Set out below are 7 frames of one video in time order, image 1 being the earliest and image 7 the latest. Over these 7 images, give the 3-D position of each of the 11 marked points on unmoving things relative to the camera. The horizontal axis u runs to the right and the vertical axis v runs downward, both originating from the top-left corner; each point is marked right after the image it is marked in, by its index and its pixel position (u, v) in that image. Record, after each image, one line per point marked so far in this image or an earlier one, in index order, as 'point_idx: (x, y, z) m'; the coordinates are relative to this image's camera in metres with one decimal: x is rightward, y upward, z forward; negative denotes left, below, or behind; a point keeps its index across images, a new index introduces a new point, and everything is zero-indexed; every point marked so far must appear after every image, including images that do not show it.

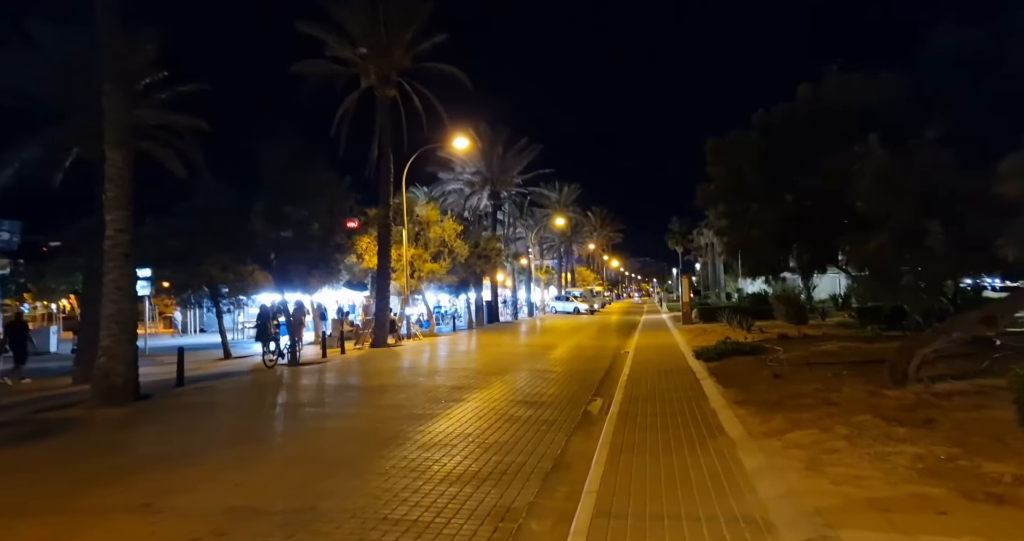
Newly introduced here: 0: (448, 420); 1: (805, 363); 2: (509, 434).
0: (-1.1, -2.6, +10.7) m
1: (+6.4, -2.0, +13.8) m
2: (0.0, -2.5, +9.8) m
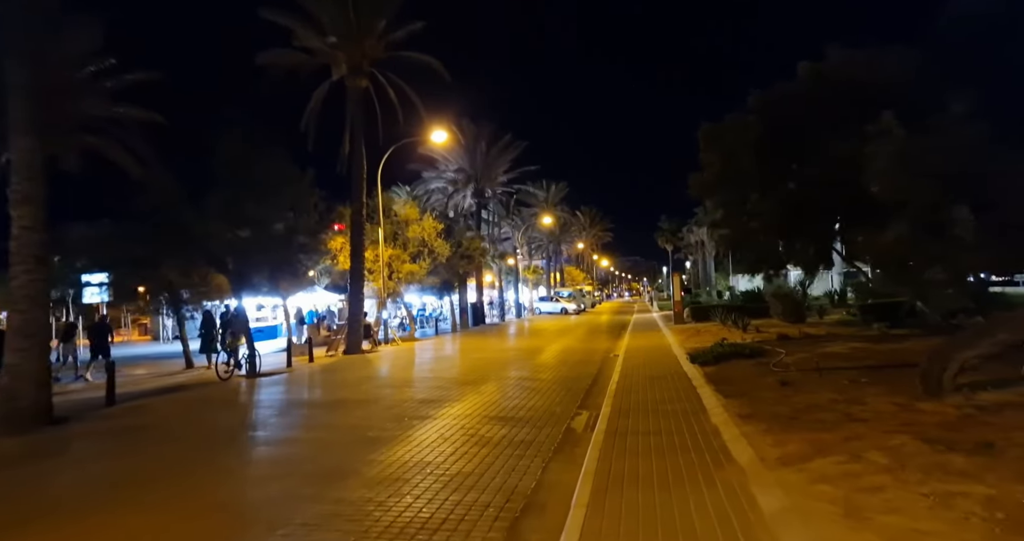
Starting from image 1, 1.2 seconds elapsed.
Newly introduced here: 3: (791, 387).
0: (-1.5, -2.5, +9.2) m
1: (+5.9, -1.9, +12.4) m
2: (-0.5, -2.5, +8.3) m
3: (+4.9, -2.0, +11.0) m
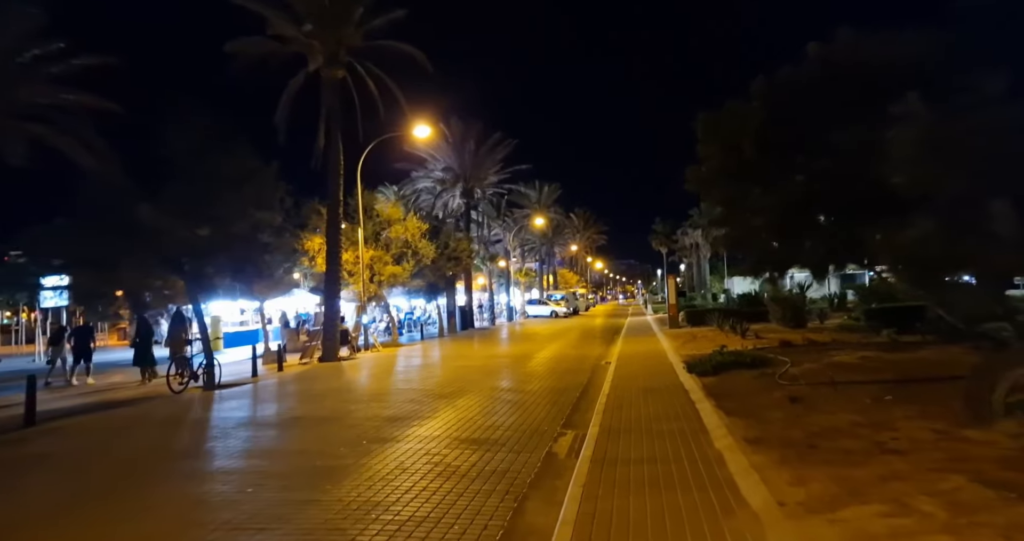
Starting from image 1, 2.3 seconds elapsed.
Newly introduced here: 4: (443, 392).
0: (-1.9, -2.6, +7.8) m
1: (+5.5, -1.9, +11.0) m
2: (-0.8, -2.5, +6.9) m
3: (+4.5, -2.0, +9.6) m
4: (-1.7, -3.0, +15.4) m
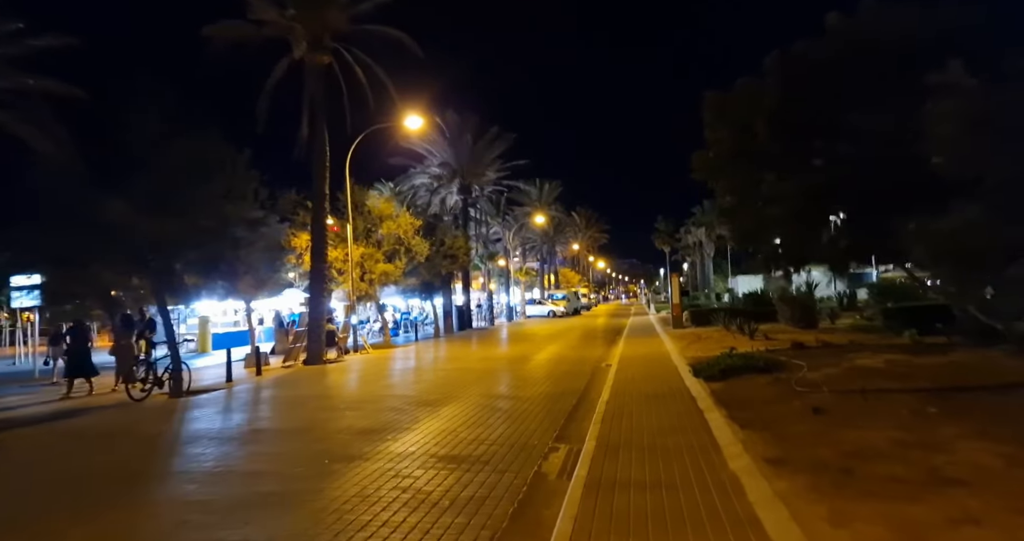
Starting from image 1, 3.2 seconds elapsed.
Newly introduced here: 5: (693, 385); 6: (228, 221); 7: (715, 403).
0: (-2.1, -2.5, +6.6) m
1: (+5.3, -1.8, +9.8) m
2: (-1.1, -2.4, +5.7) m
3: (+4.2, -1.9, +8.4) m
4: (-1.9, -2.9, +14.2) m
5: (+4.0, -2.5, +13.8) m
6: (-7.5, +1.3, +16.7) m
7: (+3.6, -2.4, +11.3) m
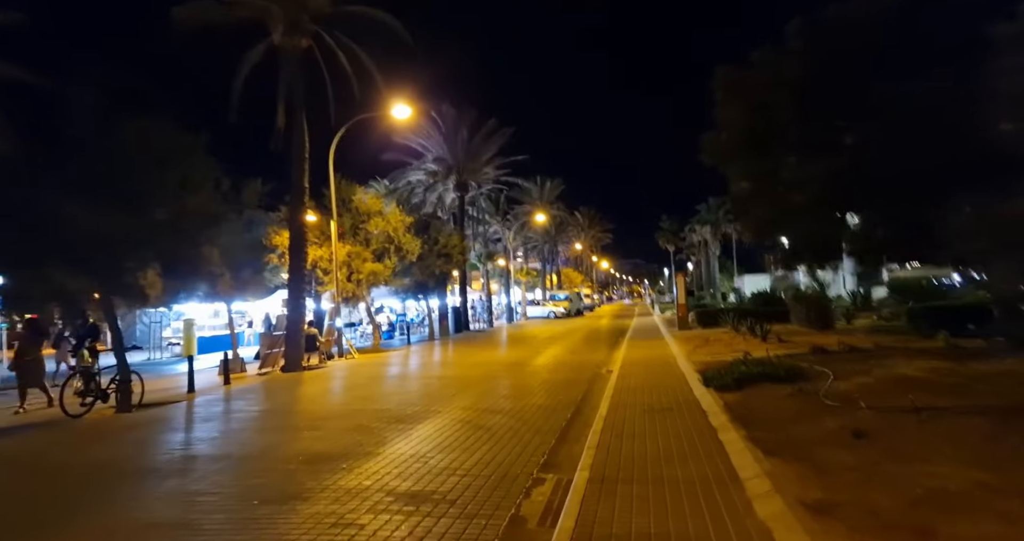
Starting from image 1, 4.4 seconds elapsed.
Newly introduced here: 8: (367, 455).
0: (-2.4, -2.4, +5.1) m
1: (+5.0, -1.8, +8.2) m
2: (-1.4, -2.4, +4.1) m
3: (+4.0, -1.9, +6.8) m
4: (-2.1, -2.8, +12.7) m
5: (+3.7, -2.4, +12.2) m
6: (-7.8, +1.3, +15.2) m
7: (+3.4, -2.3, +9.7) m
8: (-2.0, -2.6, +8.9) m
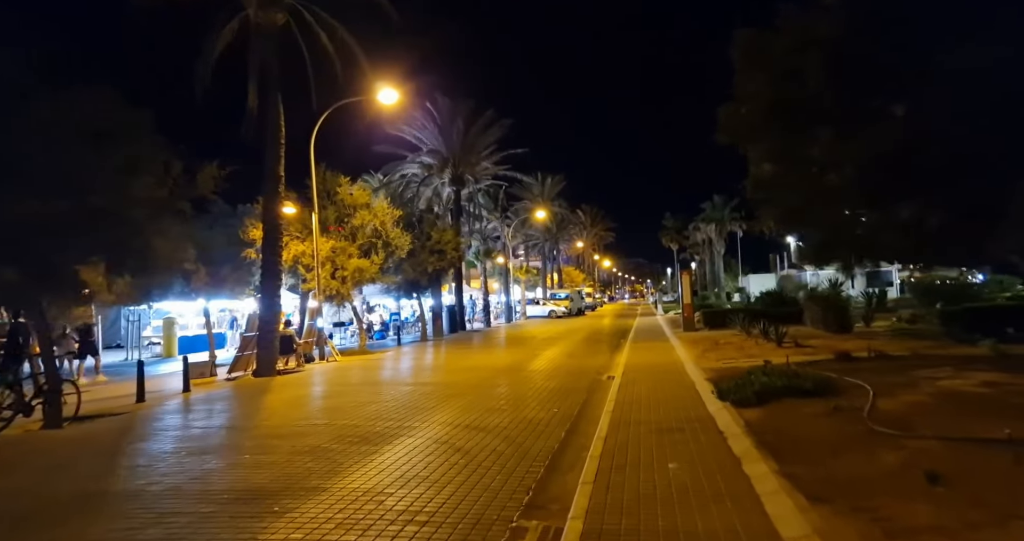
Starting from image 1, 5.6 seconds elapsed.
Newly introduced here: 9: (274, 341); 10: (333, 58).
0: (-2.7, -2.3, +3.4) m
1: (+4.8, -1.7, +6.5) m
2: (-1.6, -2.3, +2.5) m
3: (+3.7, -1.8, +5.1) m
4: (-2.4, -2.8, +11.0) m
5: (+3.5, -2.4, +10.6) m
6: (-8.0, +1.4, +13.6) m
7: (+3.1, -2.2, +8.0) m
8: (-2.3, -2.5, +7.3) m
9: (-7.1, -2.1, +18.9) m
10: (-5.7, +6.7, +19.9) m
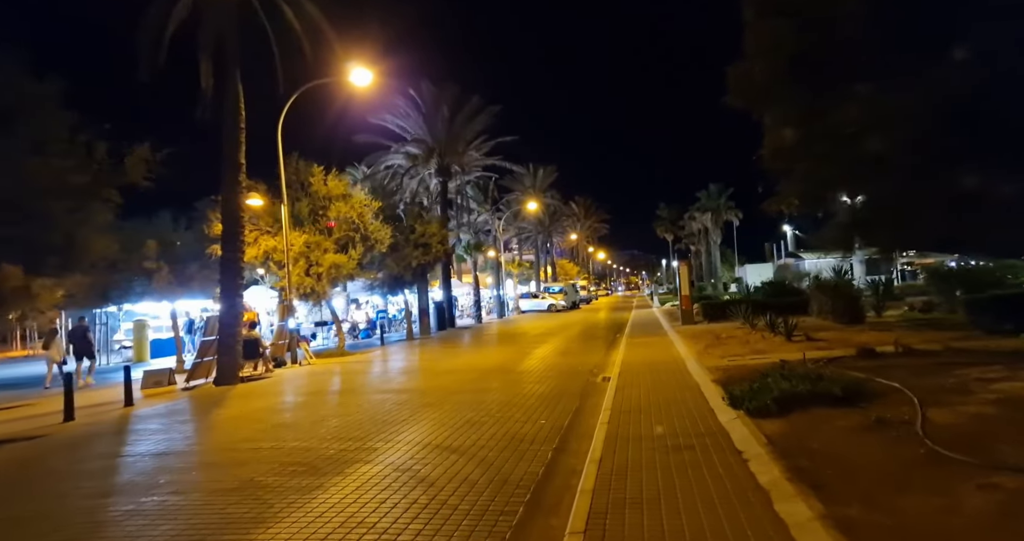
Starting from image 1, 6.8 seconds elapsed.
0: (-2.9, -2.3, +1.8) m
1: (+4.5, -1.5, +5.0) m
2: (-1.9, -2.3, +0.9) m
3: (+3.4, -1.7, +3.6) m
4: (-2.7, -2.7, +9.4) m
5: (+3.2, -2.2, +9.0) m
6: (-8.4, +1.4, +11.9) m
7: (+2.8, -2.1, +6.5) m
8: (-2.6, -2.5, +5.7) m
9: (-7.5, -2.0, +17.3) m
10: (-6.3, +6.8, +18.2) m
